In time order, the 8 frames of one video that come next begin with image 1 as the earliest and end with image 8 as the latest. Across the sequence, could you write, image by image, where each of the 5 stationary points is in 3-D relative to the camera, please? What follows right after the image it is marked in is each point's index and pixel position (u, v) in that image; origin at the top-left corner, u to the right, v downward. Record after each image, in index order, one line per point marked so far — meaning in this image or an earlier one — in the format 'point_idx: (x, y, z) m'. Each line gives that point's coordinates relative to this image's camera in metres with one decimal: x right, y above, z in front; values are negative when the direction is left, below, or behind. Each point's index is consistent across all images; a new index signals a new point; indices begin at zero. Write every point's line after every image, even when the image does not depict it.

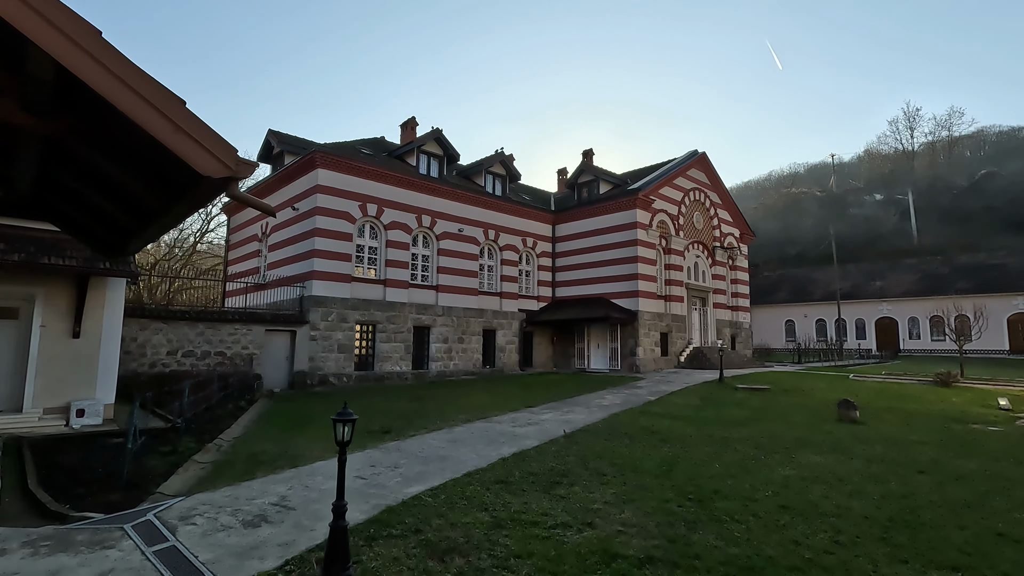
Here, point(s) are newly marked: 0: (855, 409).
0: (+7.0, -2.5, +11.0) m
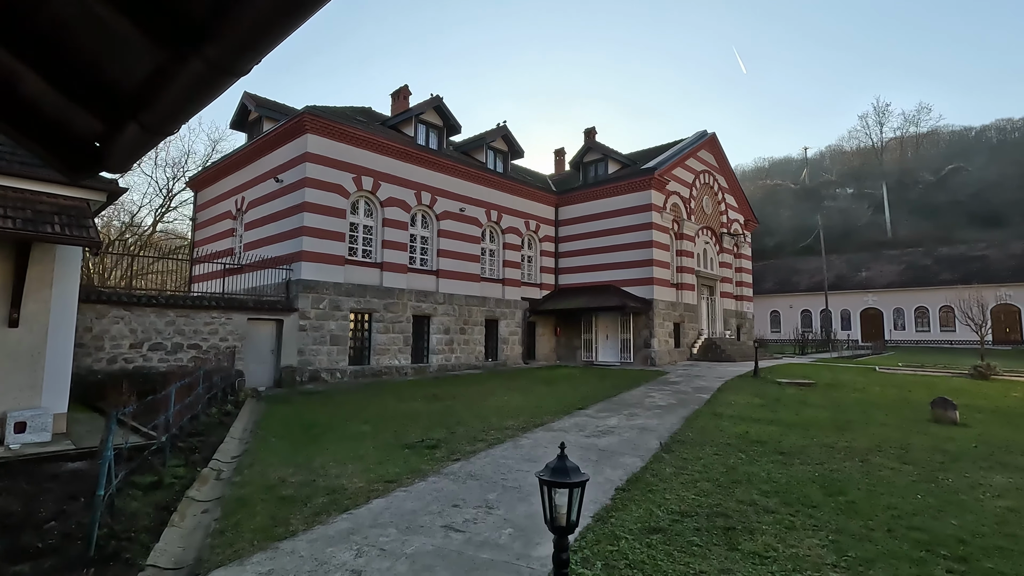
0: (+7.9, -2.1, +9.6) m
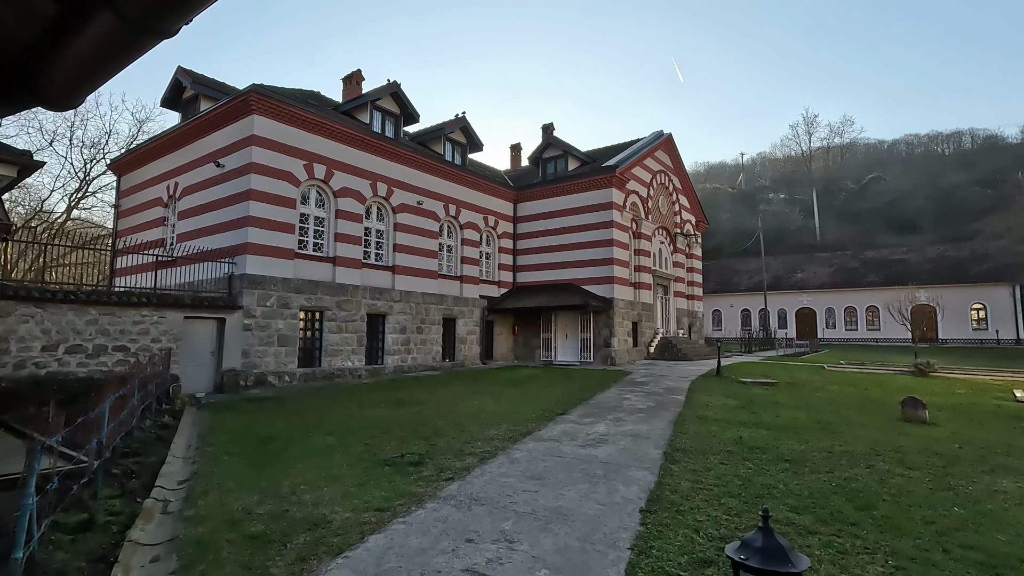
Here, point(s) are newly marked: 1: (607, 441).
0: (+7.5, -2.2, +9.8) m
1: (+1.3, -2.1, +7.4) m
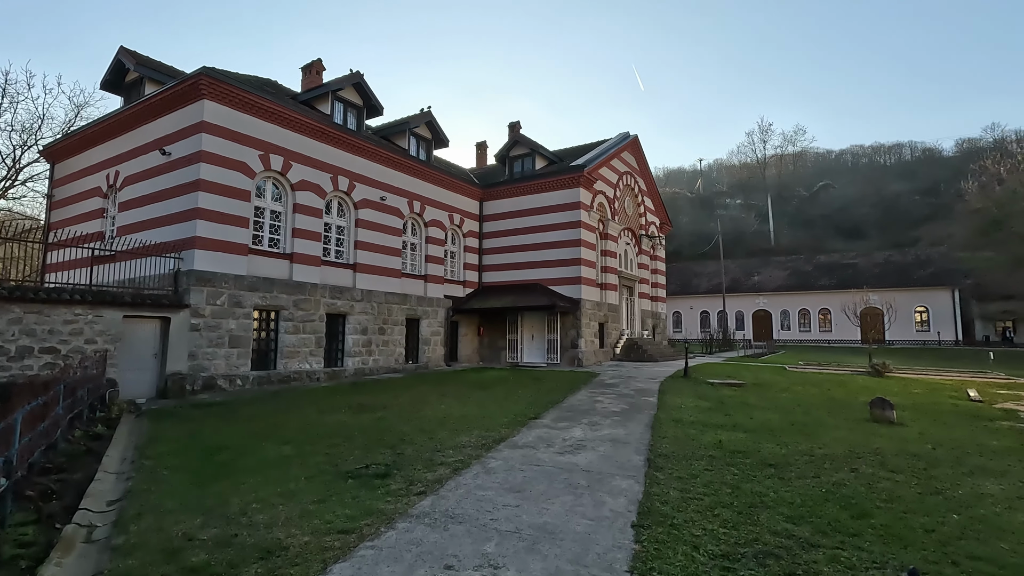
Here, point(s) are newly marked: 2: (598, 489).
0: (+6.9, -2.2, +9.9) m
1: (+1.0, -2.1, +7.1) m
2: (+0.8, -2.0, +5.3) m
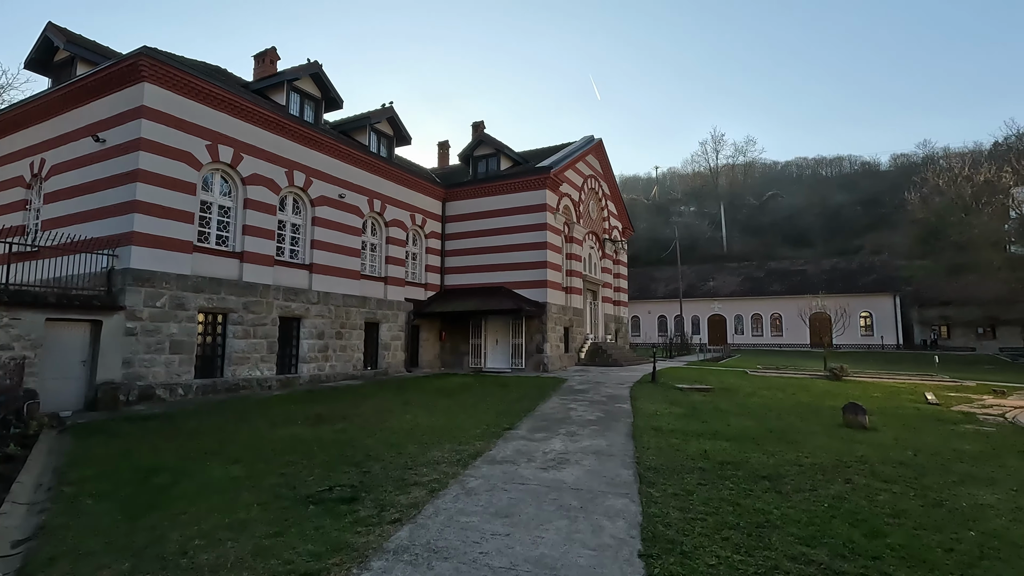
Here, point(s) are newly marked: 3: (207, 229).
0: (+6.4, -2.3, +9.9) m
1: (+0.7, -2.1, +6.6) m
2: (+0.7, -2.0, +4.8) m
3: (-7.7, +1.5, +13.6) m
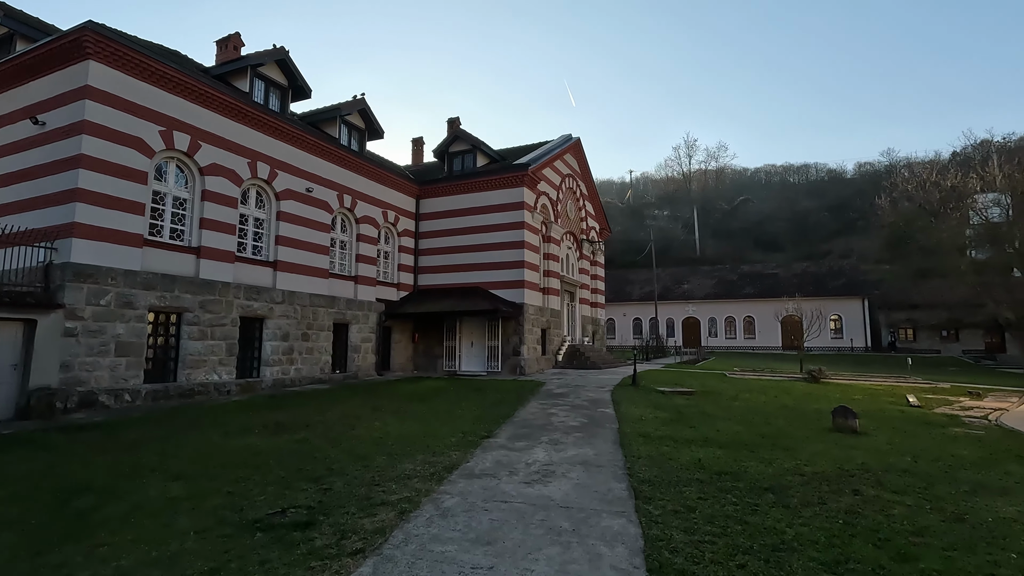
0: (+6.0, -2.3, +9.5) m
1: (+0.5, -2.1, +6.0) m
2: (+0.6, -1.9, +4.2) m
3: (-8.2, +1.6, +12.6) m
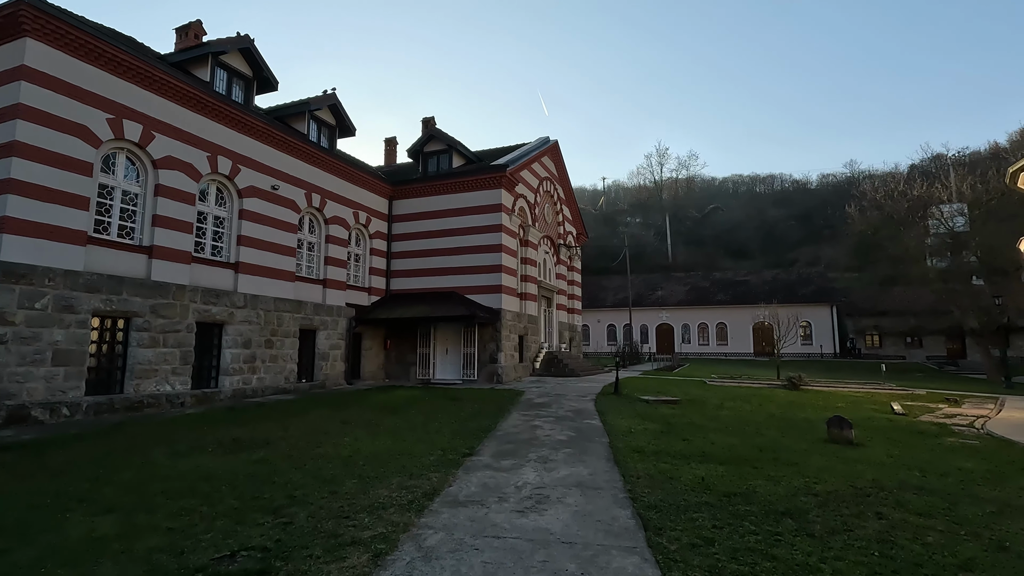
0: (+5.7, -2.4, +9.2) m
1: (+0.4, -2.1, +5.3) m
2: (+0.6, -1.9, +3.5) m
3: (-8.7, +1.5, +11.5) m
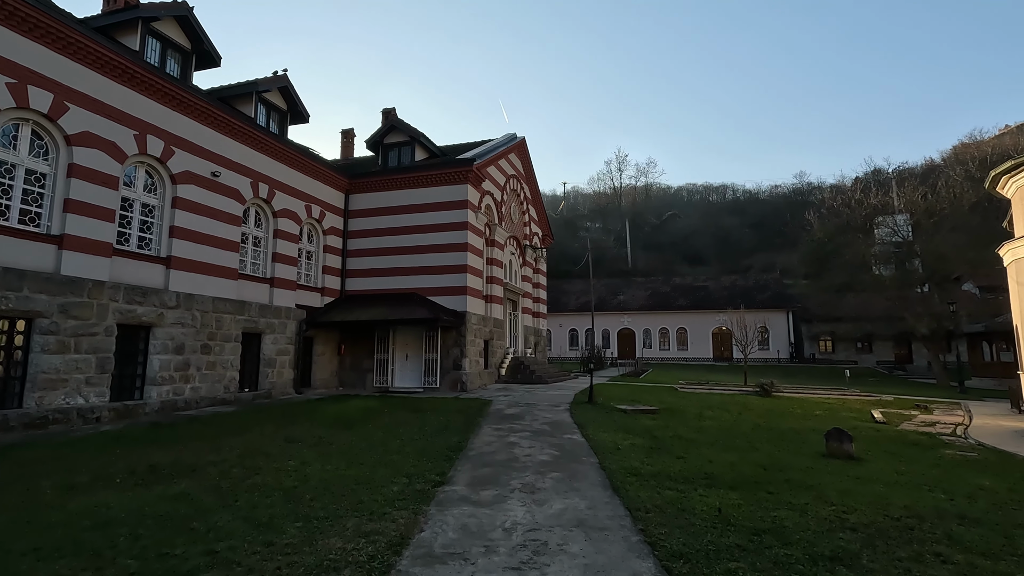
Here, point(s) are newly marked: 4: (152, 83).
0: (+5.3, -2.4, +8.5) m
1: (+0.3, -2.0, +4.3) m
2: (+0.6, -1.9, +2.5) m
3: (-9.2, +1.6, +9.7) m
4: (-8.2, +4.7, +12.4) m
